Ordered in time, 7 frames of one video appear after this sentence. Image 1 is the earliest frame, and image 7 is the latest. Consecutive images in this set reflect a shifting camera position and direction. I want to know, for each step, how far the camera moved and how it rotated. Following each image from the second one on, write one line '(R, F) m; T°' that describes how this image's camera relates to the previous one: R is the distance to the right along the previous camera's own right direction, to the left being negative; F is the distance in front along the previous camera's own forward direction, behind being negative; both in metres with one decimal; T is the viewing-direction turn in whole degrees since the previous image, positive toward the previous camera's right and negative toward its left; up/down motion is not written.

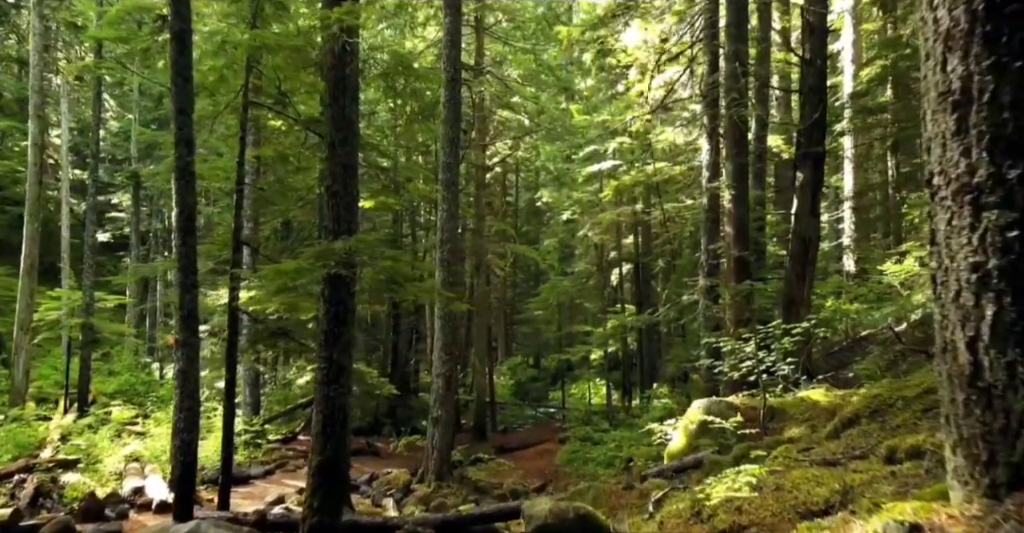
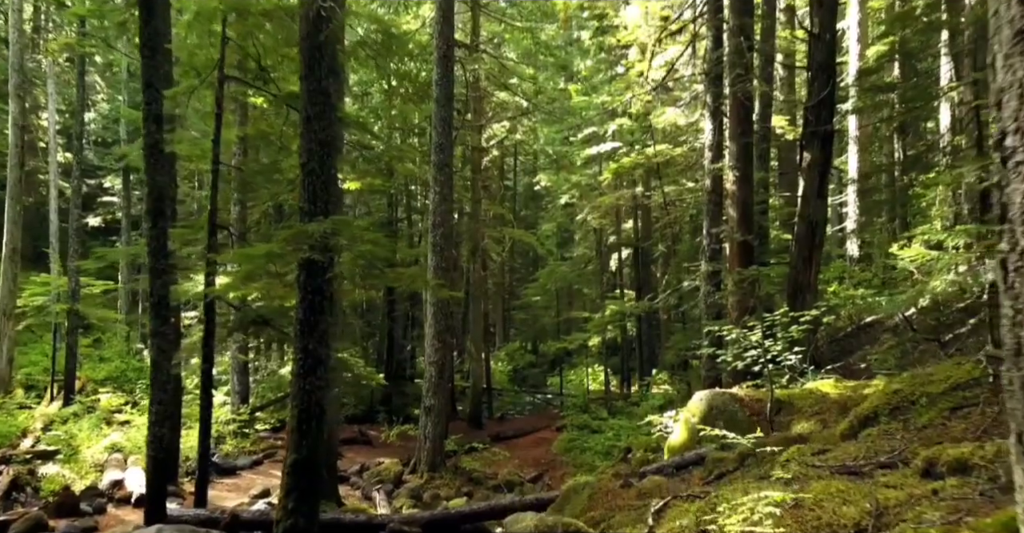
(+0.1, +0.6) m; 0°
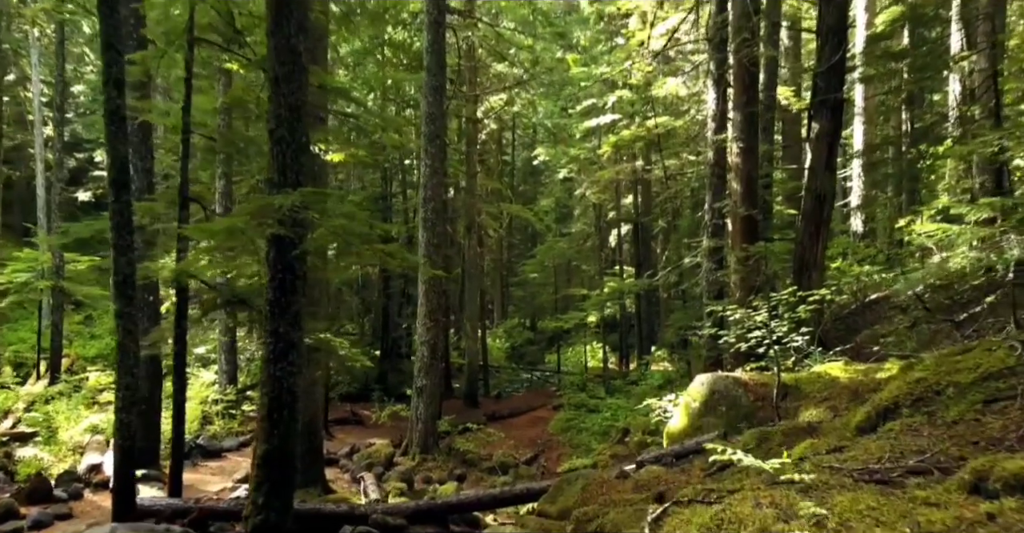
(+0.1, +0.6) m; 0°
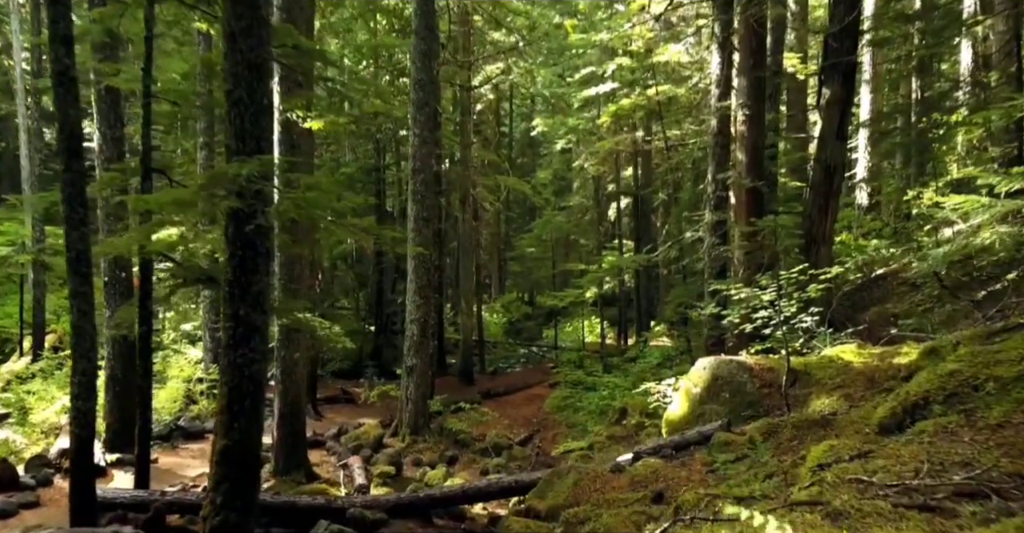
(+0.1, +0.7) m; 0°
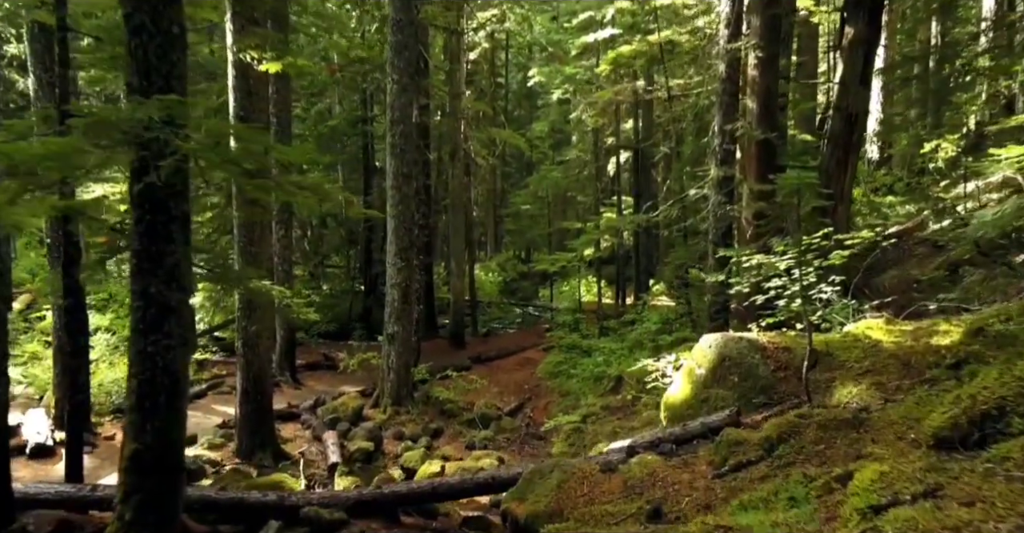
(+0.2, +1.2) m; 0°
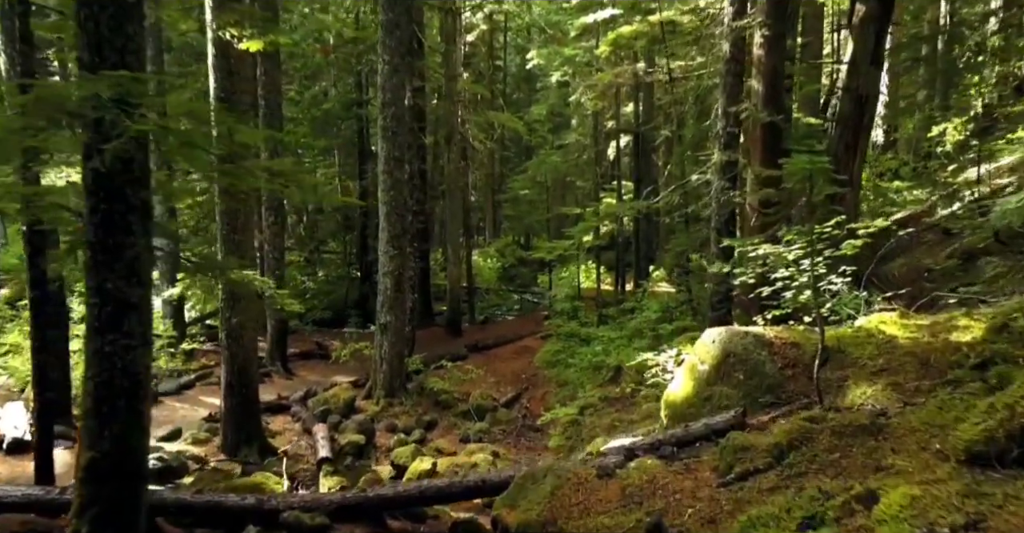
(+0.1, +0.5) m; 0°
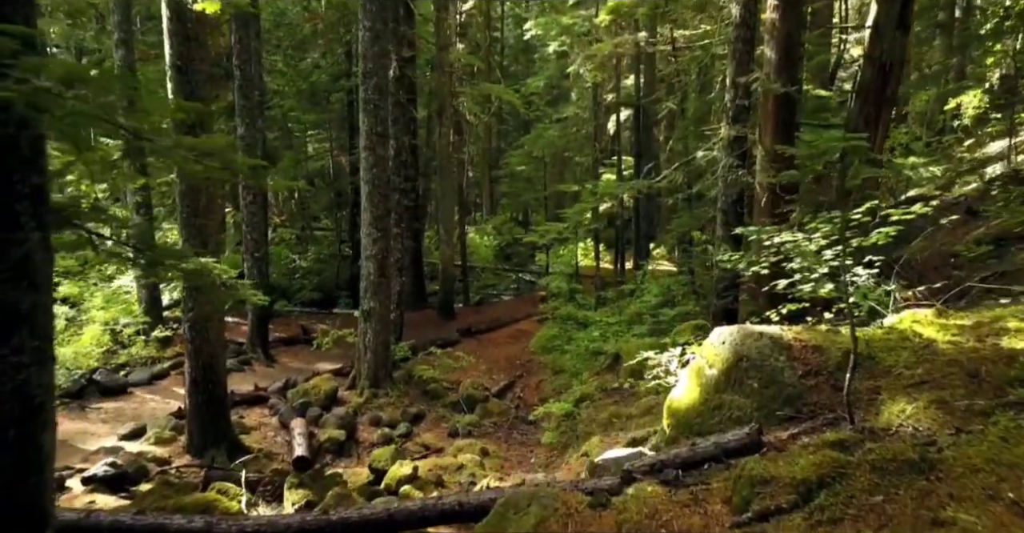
(+0.1, +1.0) m; 0°
